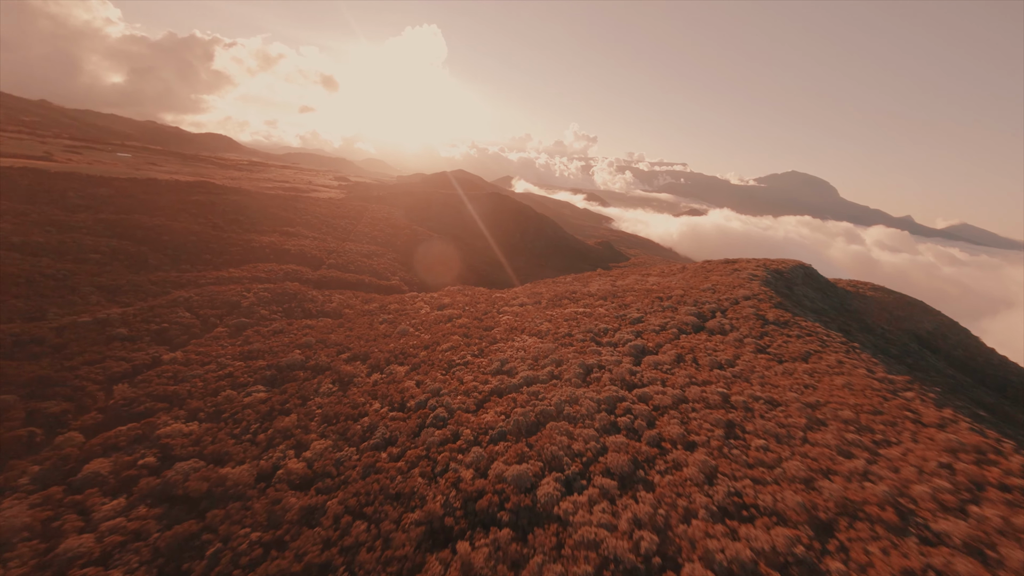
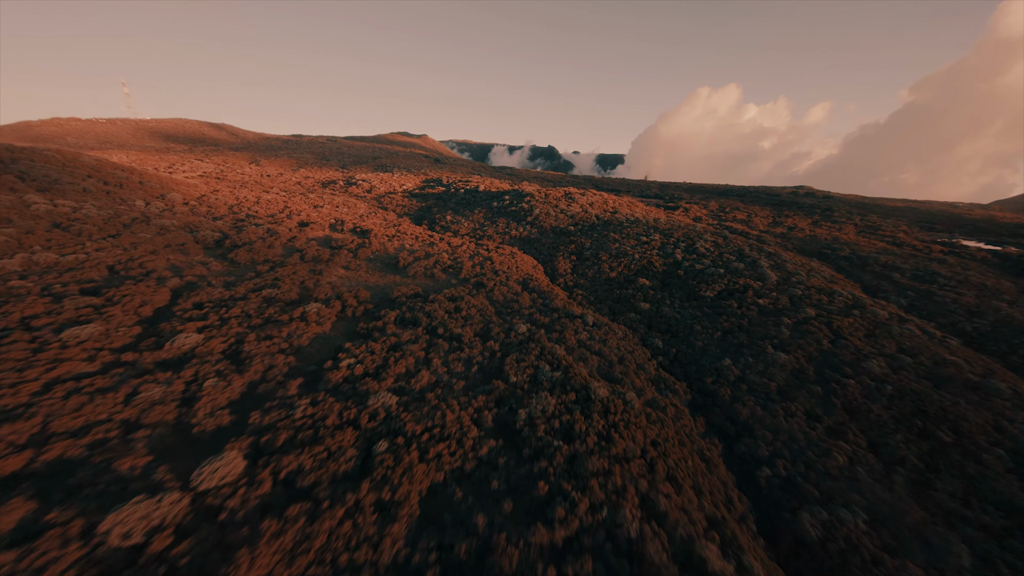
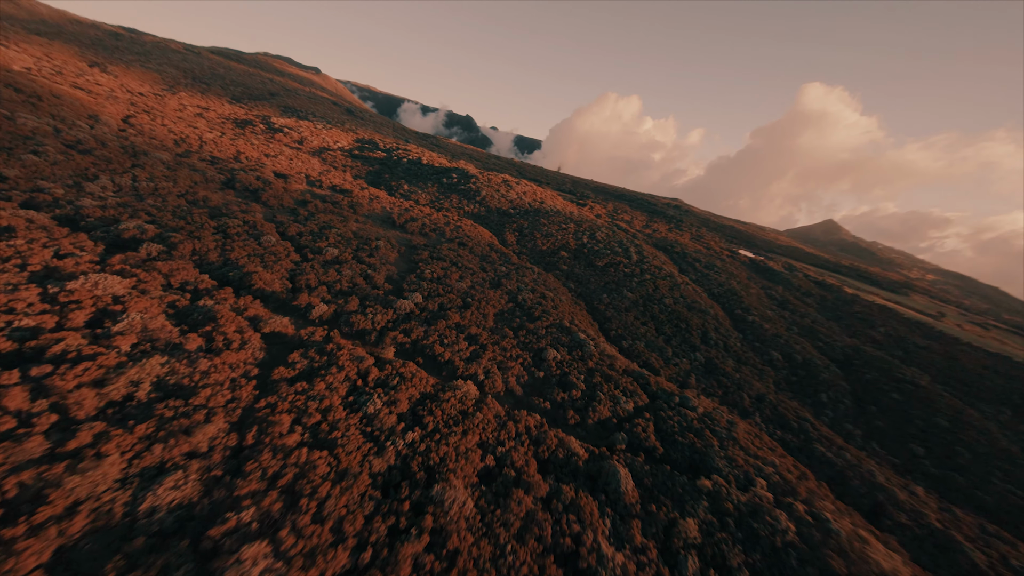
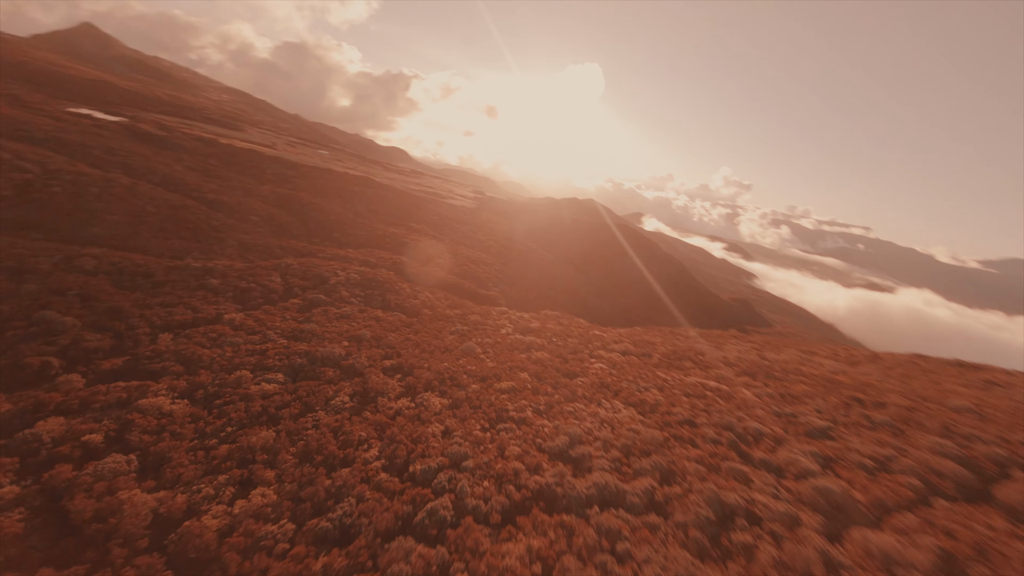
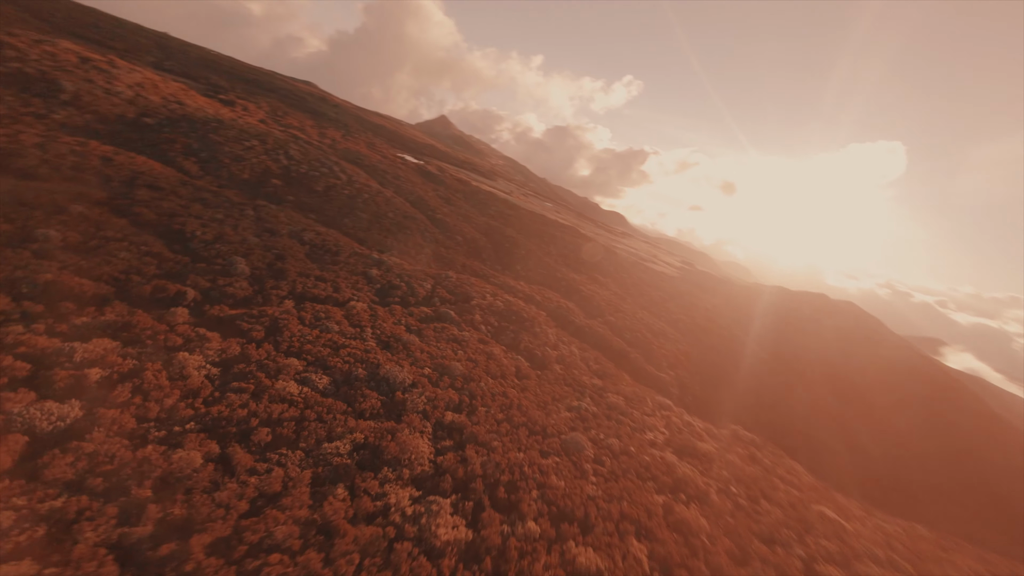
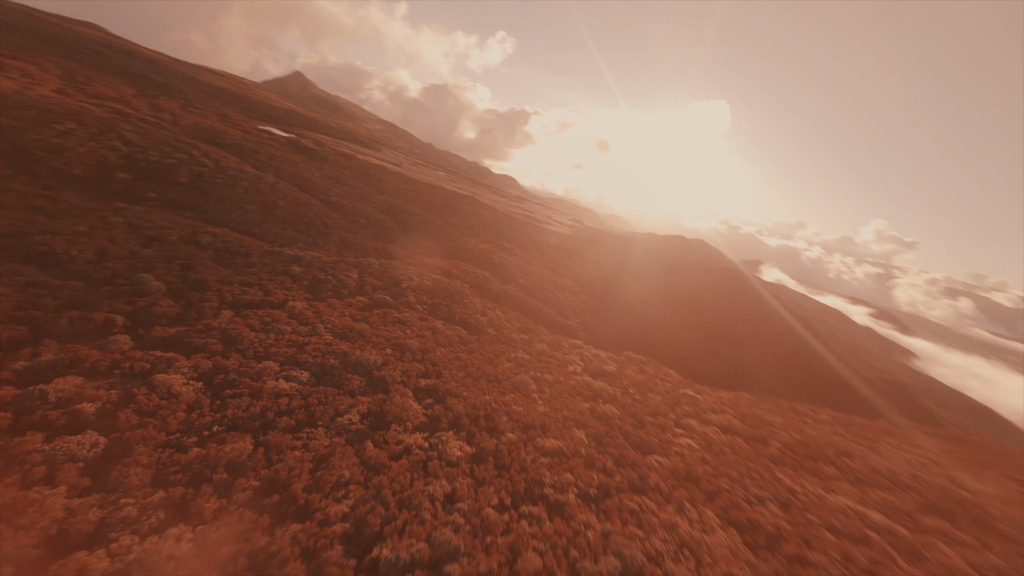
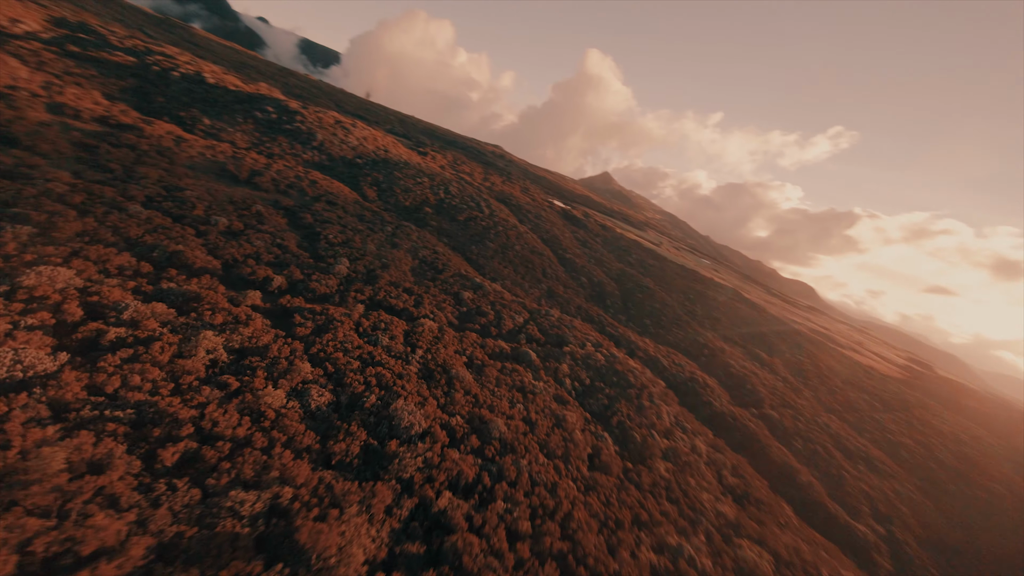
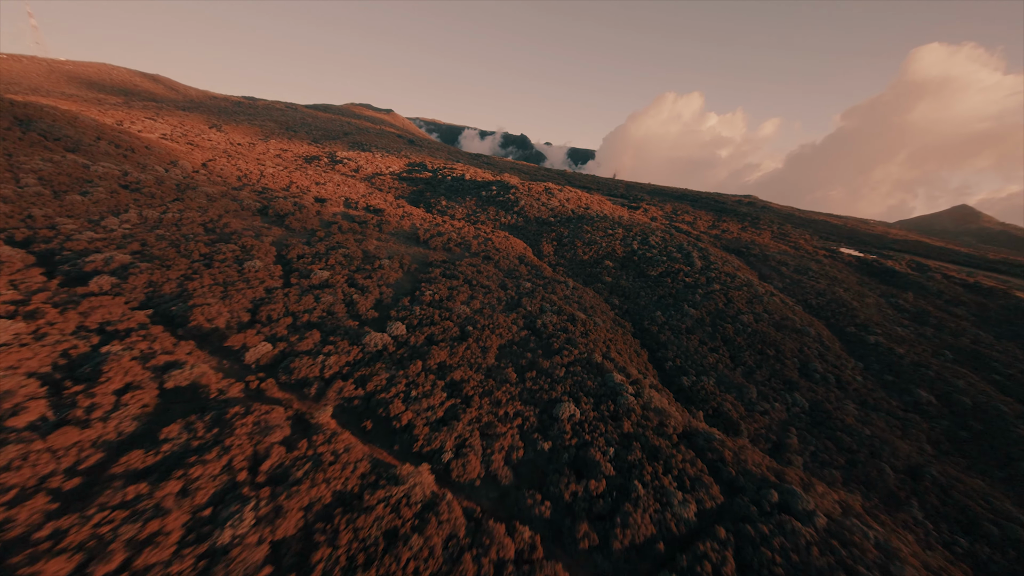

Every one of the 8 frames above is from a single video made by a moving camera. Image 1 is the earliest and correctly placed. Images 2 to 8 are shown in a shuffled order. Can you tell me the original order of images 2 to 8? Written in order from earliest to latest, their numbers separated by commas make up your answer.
4, 6, 5, 7, 3, 8, 2
